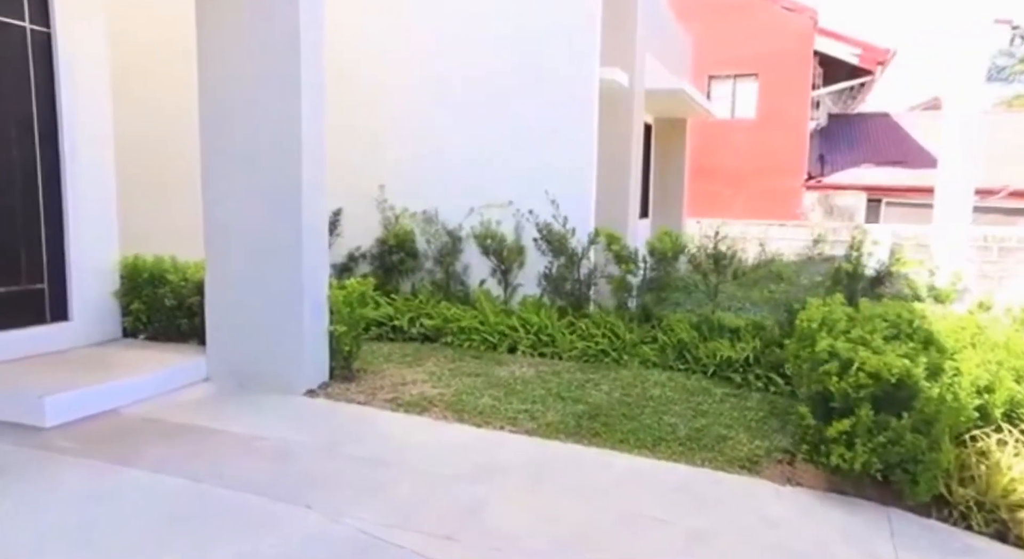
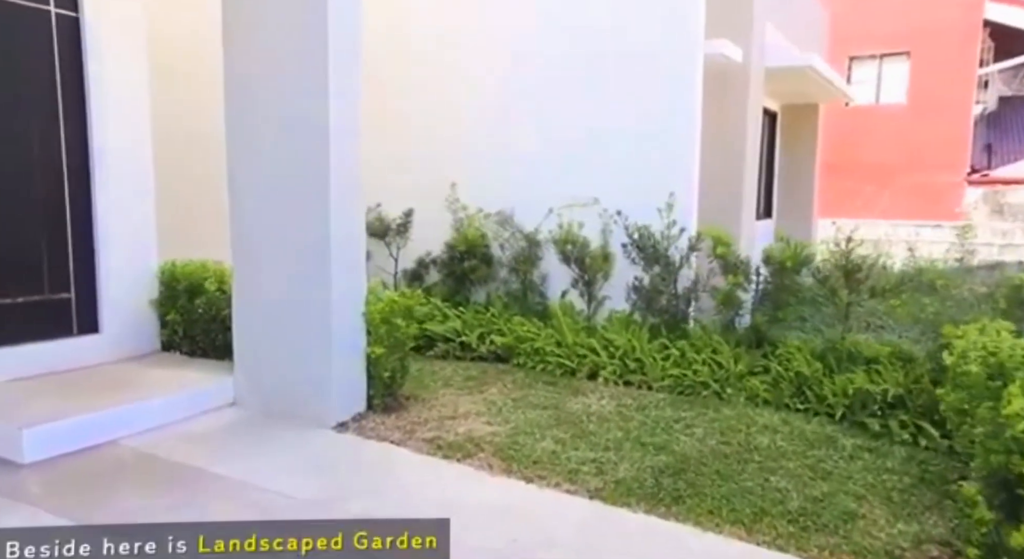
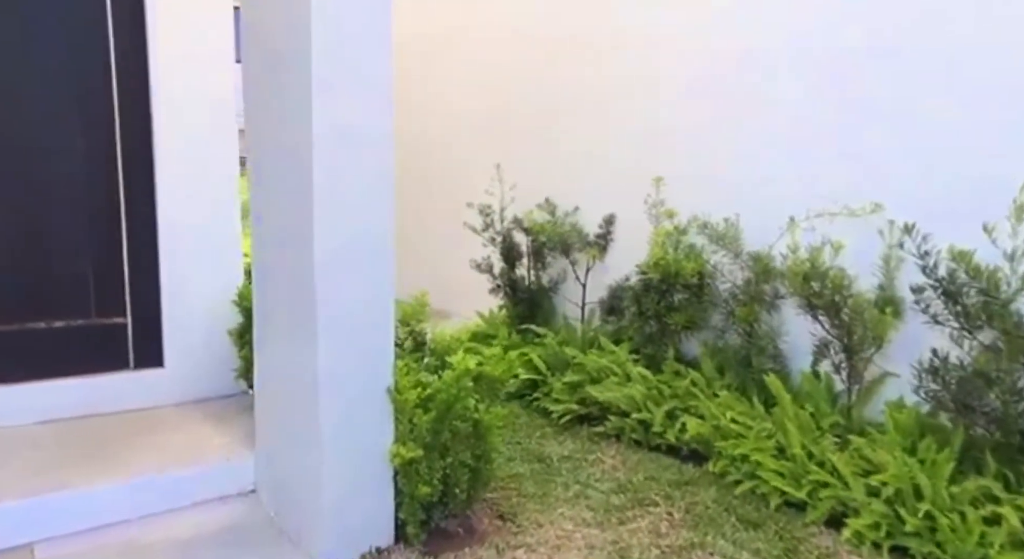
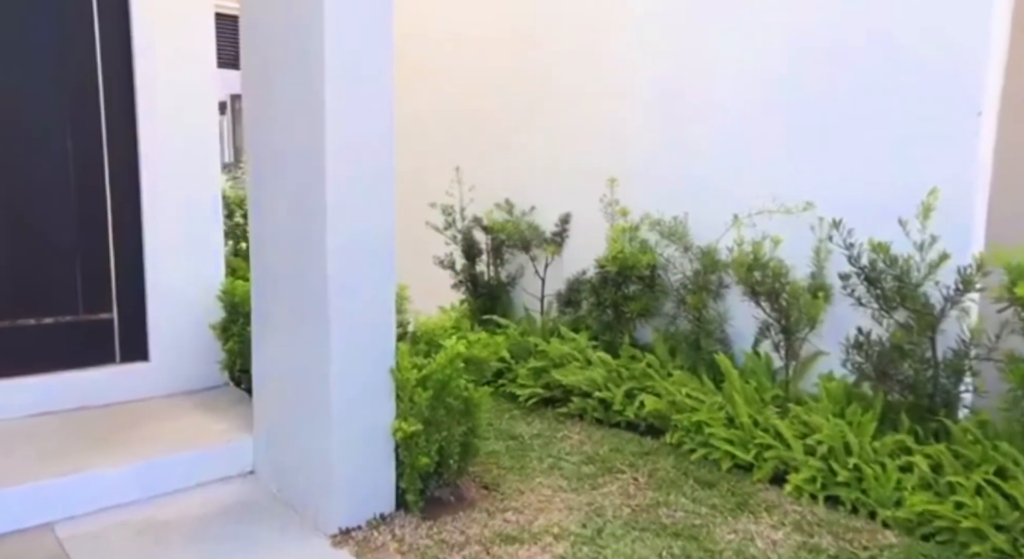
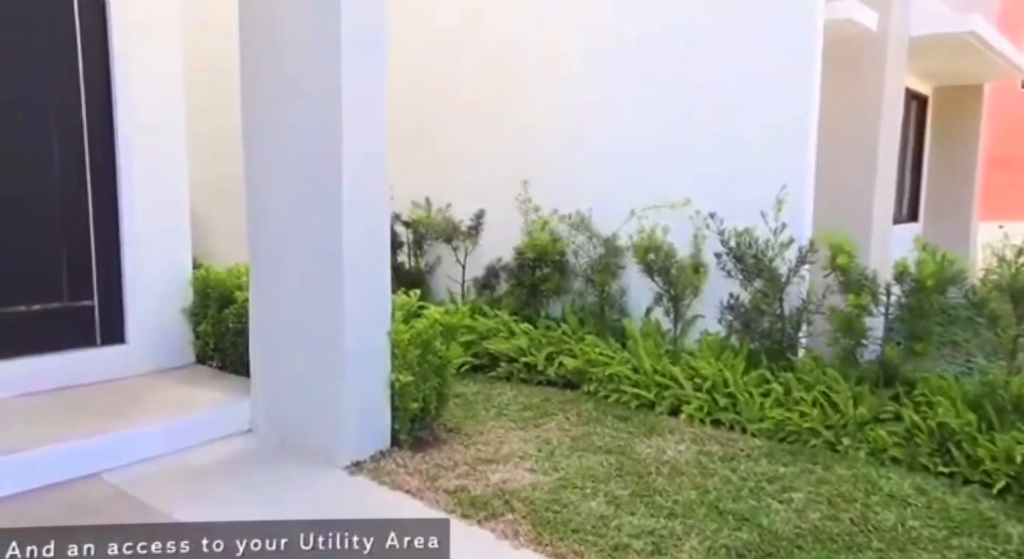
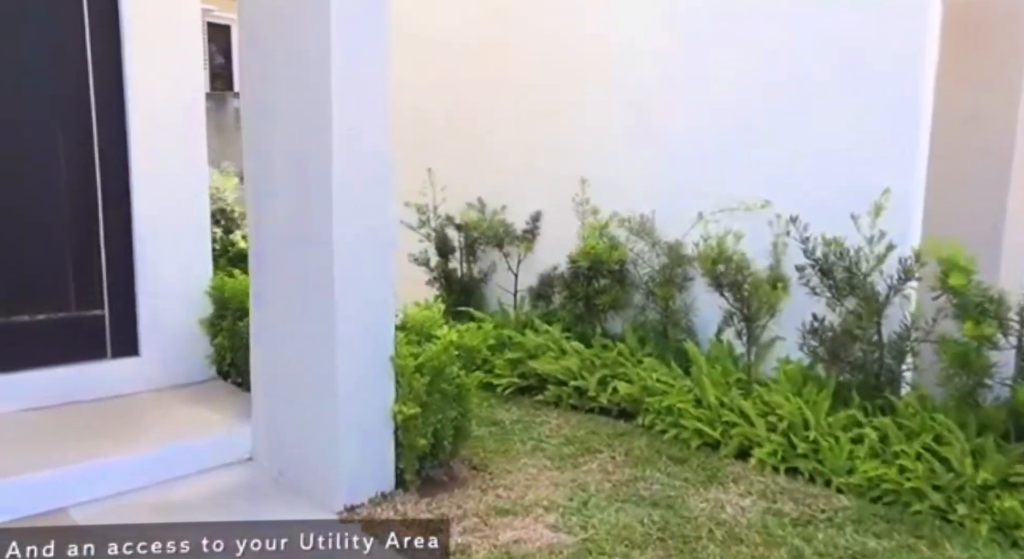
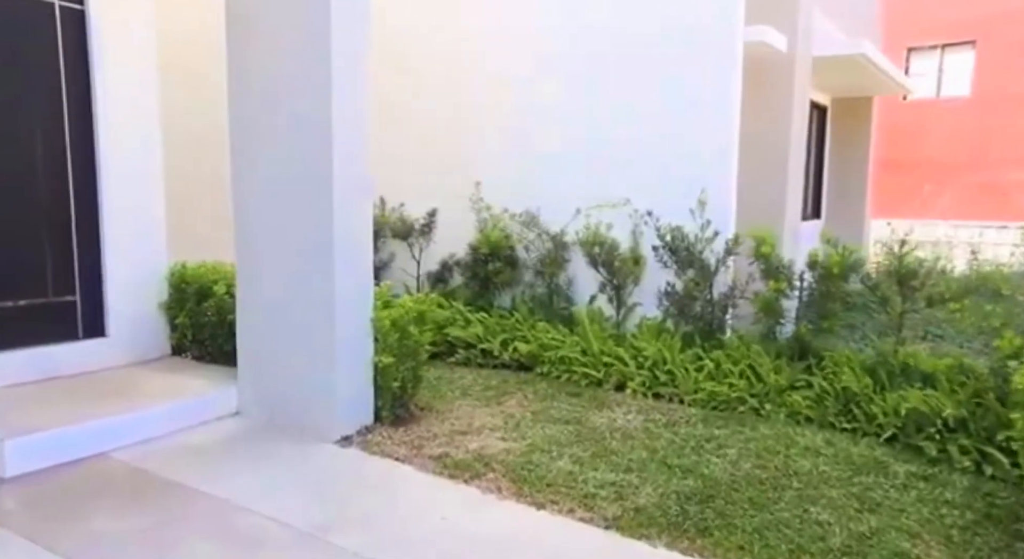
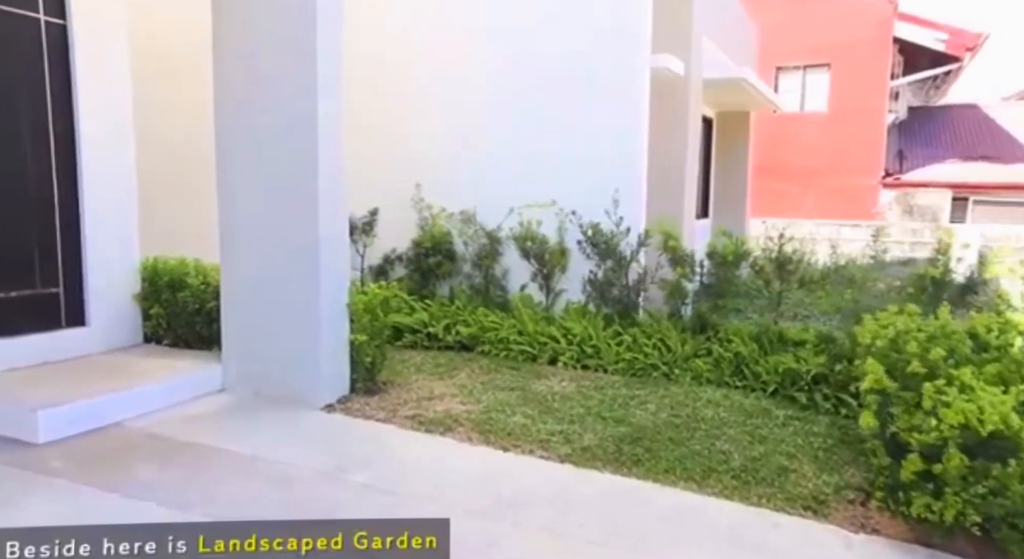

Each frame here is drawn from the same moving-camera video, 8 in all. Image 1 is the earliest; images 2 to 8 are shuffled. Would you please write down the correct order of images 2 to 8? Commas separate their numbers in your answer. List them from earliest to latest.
8, 2, 7, 5, 6, 4, 3
